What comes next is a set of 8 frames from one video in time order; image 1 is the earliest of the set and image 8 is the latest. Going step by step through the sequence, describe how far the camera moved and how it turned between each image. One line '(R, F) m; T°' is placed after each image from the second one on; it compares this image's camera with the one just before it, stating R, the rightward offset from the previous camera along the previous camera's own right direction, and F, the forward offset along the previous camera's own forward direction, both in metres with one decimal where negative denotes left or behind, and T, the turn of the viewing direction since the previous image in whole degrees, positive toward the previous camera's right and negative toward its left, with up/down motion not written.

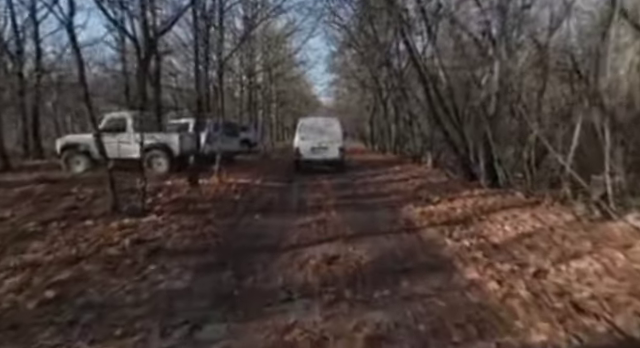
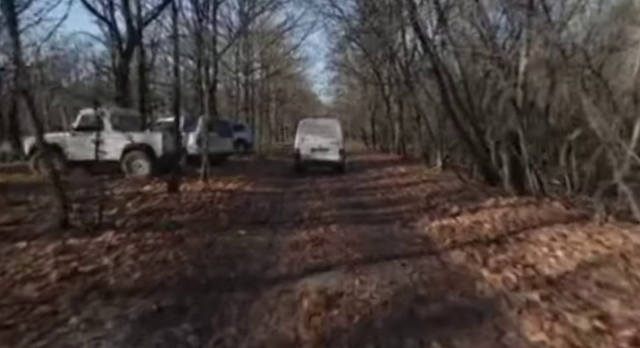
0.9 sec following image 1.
(+0.1, +2.0) m; 0°
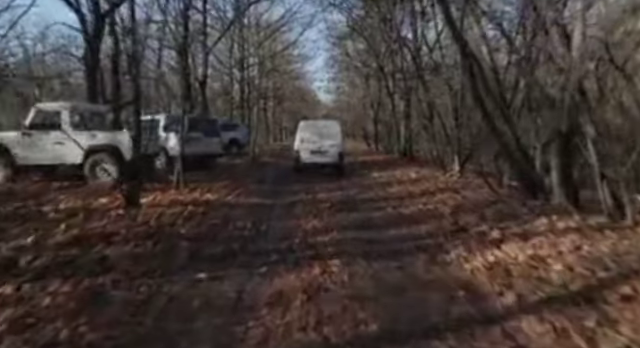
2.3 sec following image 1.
(+0.1, +2.9) m; 0°
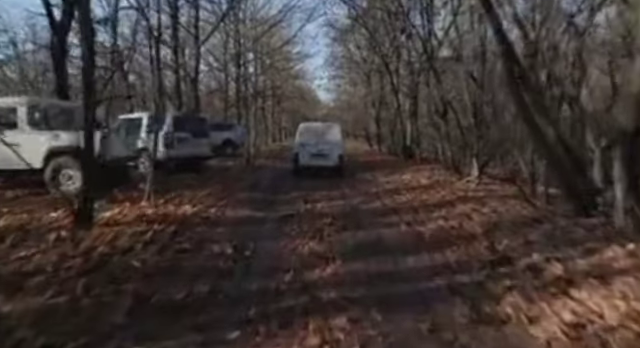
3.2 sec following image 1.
(0.0, +2.2) m; 0°
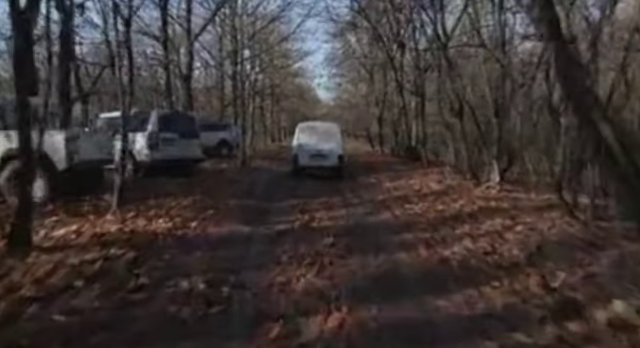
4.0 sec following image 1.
(0.0, +1.9) m; 0°
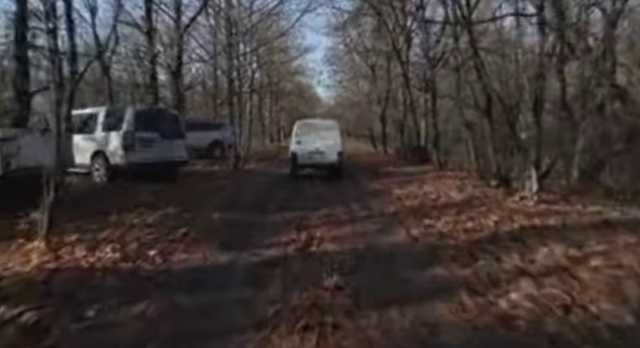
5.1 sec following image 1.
(0.0, +2.5) m; 0°
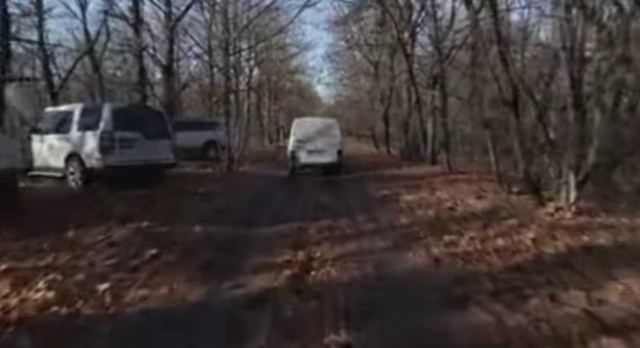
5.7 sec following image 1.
(0.0, +1.7) m; 0°
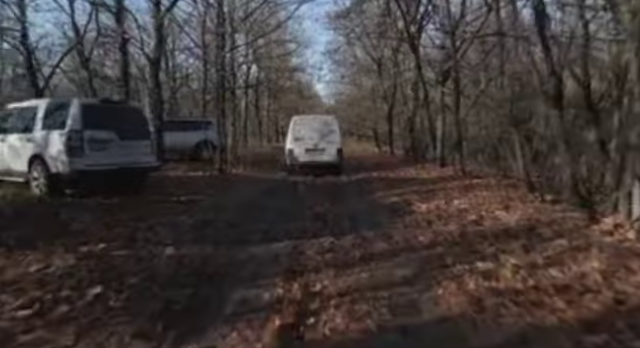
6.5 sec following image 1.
(0.0, +2.0) m; 0°
